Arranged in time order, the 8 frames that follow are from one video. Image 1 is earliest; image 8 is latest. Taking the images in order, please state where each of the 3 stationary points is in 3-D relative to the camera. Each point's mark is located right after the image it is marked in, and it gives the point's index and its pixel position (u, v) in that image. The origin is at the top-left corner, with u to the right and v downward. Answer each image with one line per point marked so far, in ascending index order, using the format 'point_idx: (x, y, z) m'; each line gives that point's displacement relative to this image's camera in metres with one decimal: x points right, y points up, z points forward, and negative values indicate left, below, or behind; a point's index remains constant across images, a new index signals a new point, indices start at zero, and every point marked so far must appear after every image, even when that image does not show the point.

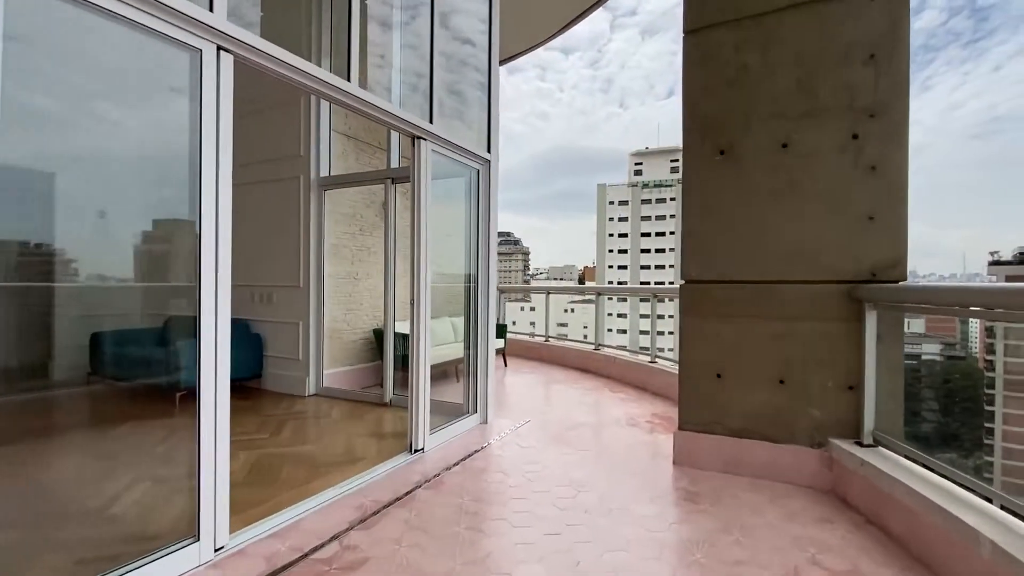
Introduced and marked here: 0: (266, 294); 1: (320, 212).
0: (-2.3, -0.1, +4.4) m
1: (-1.7, +0.7, +4.3) m
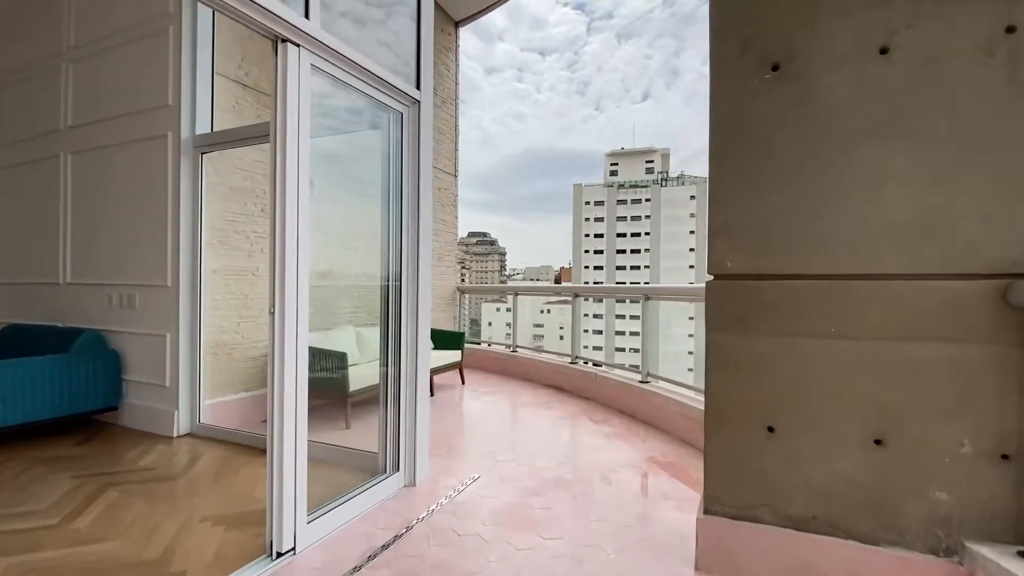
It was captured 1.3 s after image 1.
0: (-2.6, -0.1, +3.3) m
1: (-2.1, +0.7, +3.1) m
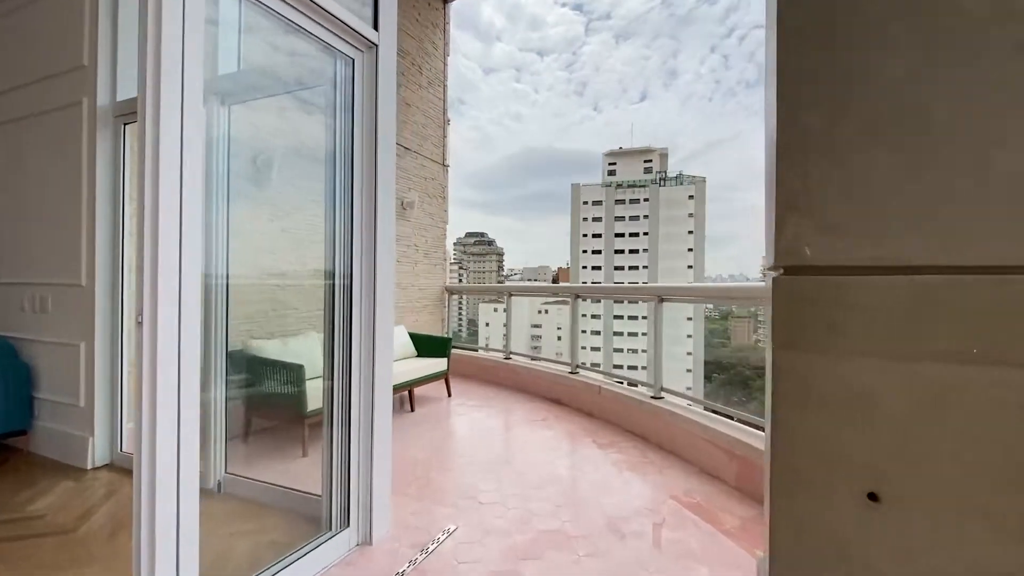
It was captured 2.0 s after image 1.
0: (-2.7, 0.0, +2.7) m
1: (-2.1, +0.7, +2.6) m
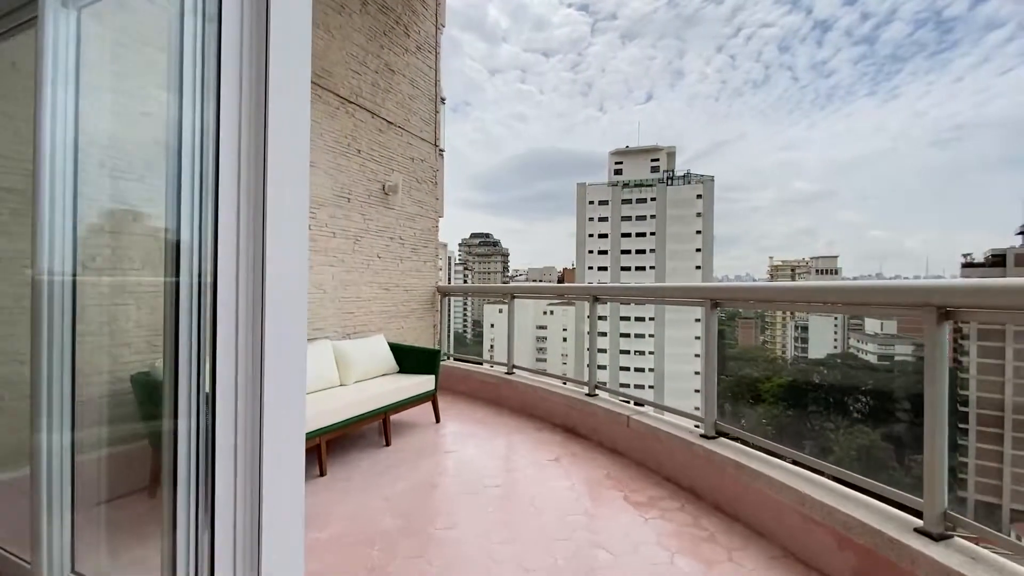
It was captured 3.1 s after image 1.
0: (-2.7, -0.1, +2.0) m
1: (-2.1, +0.7, +1.8) m
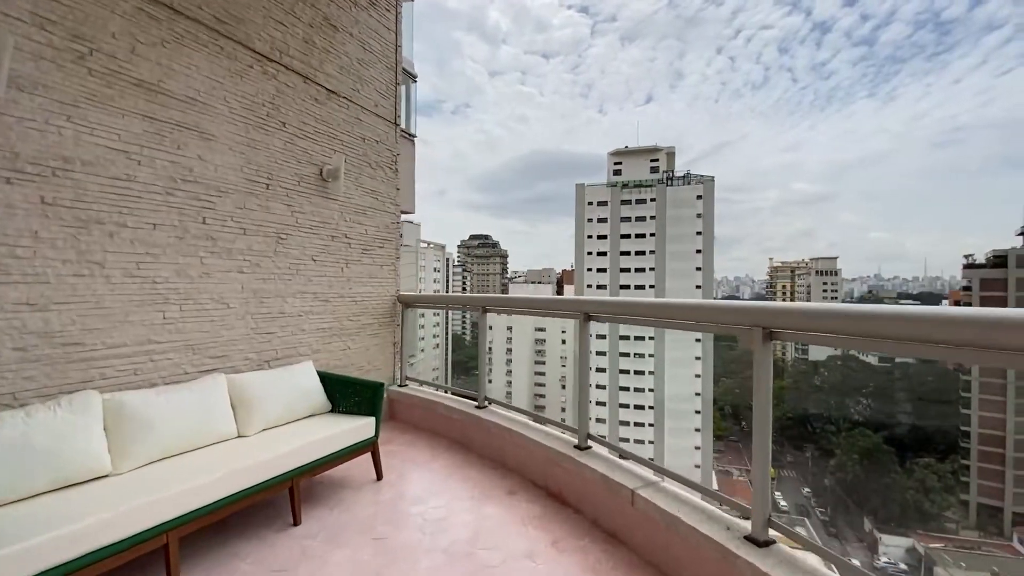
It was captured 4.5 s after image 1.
0: (-2.9, -0.1, +1.2) m
1: (-2.3, +0.6, +1.0) m
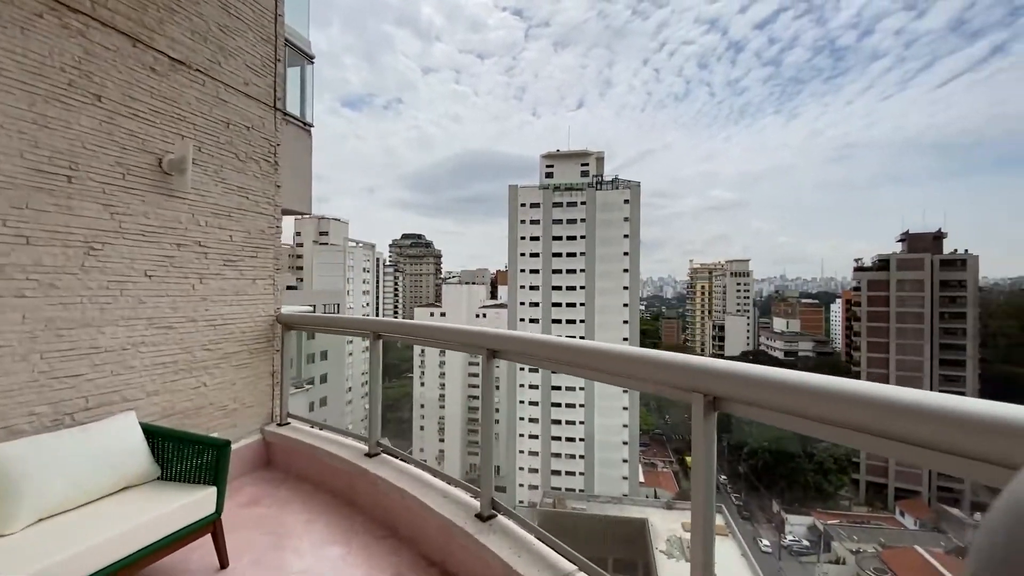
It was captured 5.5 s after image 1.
0: (-3.1, -0.2, +0.3) m
1: (-2.5, +0.5, +0.2) m
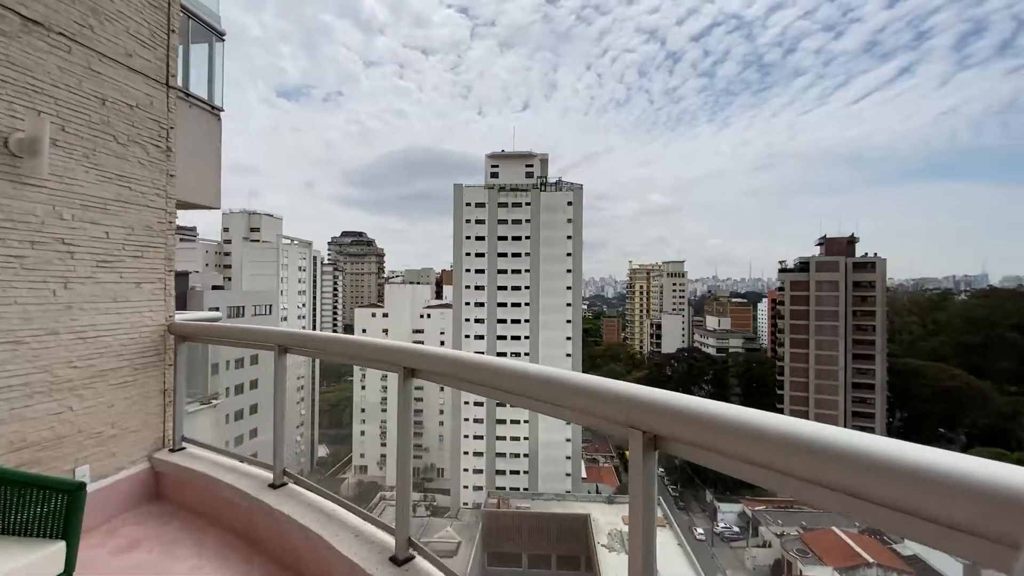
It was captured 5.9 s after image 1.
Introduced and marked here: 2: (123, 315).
0: (-3.2, -0.3, -0.3) m
1: (-2.6, +0.5, -0.3) m
2: (-2.1, -0.1, +2.6) m
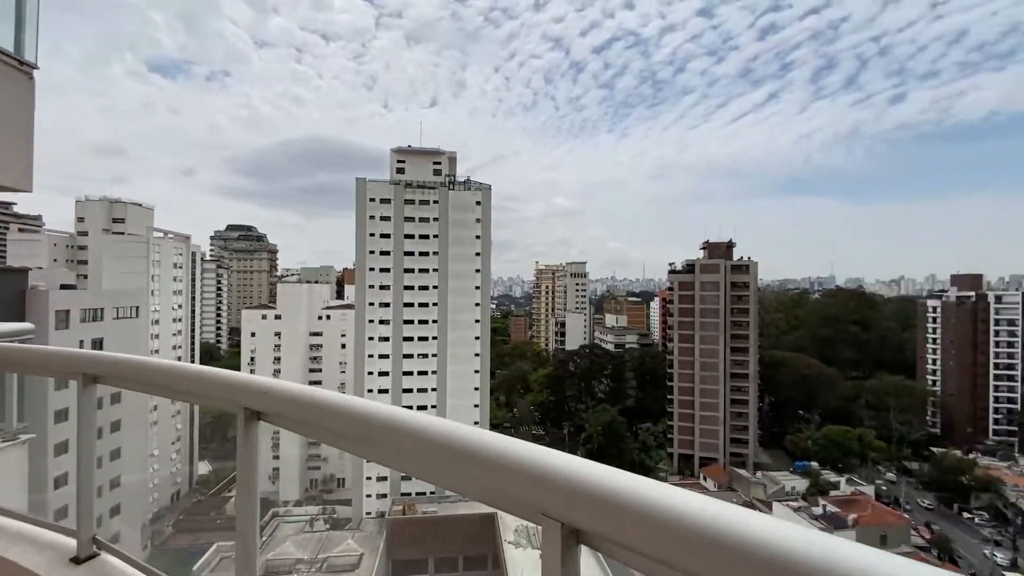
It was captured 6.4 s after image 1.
0: (-3.1, -0.3, -1.2) m
1: (-2.5, +0.4, -1.1) m
2: (-2.5, -0.1, +1.9) m
